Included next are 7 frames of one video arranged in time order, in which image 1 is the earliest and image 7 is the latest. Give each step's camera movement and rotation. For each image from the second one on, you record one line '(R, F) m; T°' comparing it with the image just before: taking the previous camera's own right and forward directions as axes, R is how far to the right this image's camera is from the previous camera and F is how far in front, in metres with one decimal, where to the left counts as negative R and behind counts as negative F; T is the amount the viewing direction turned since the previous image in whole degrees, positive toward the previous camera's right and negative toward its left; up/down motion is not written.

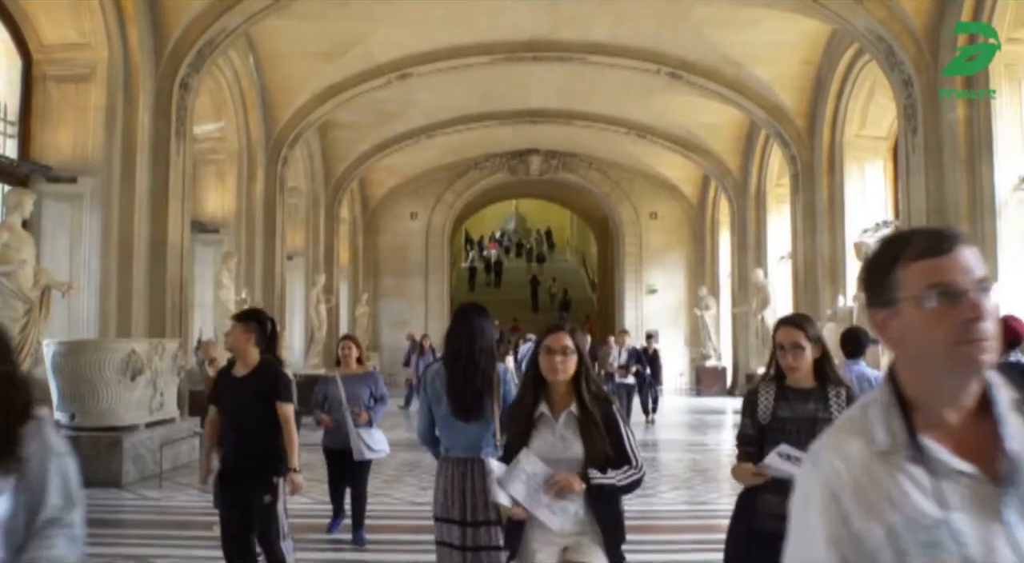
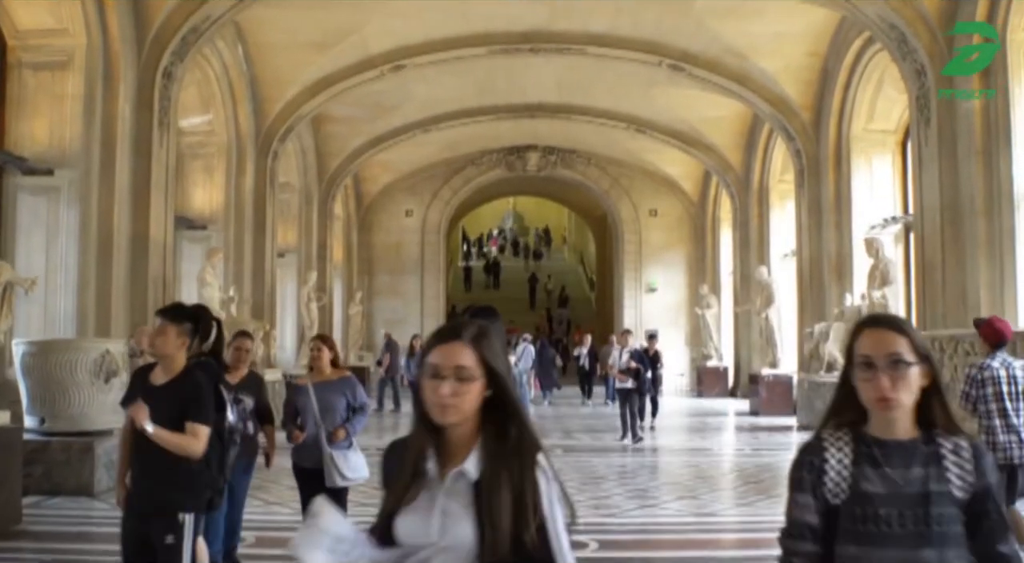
(0.0, +0.4) m; 0°
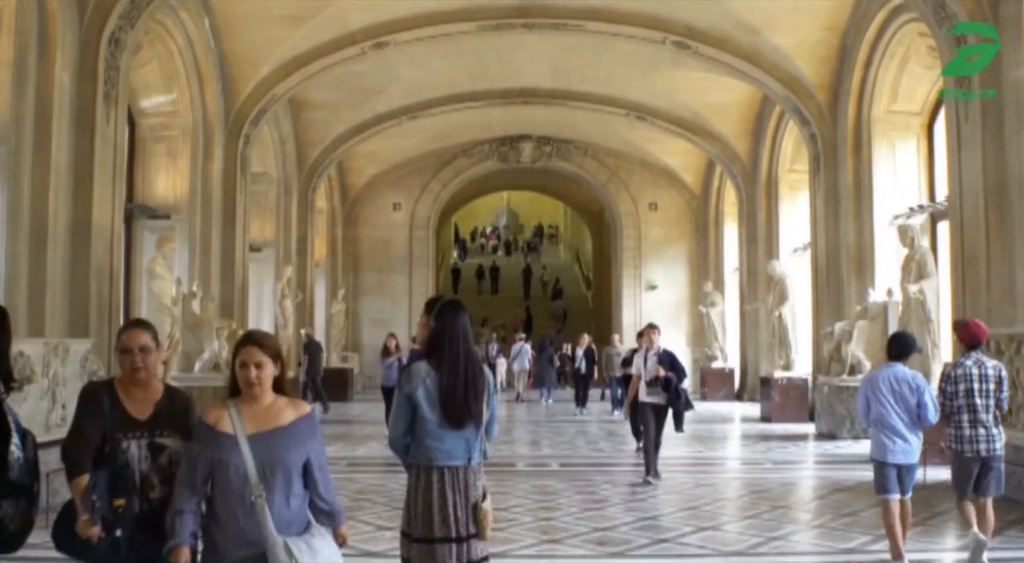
(0.0, +1.1) m; 0°
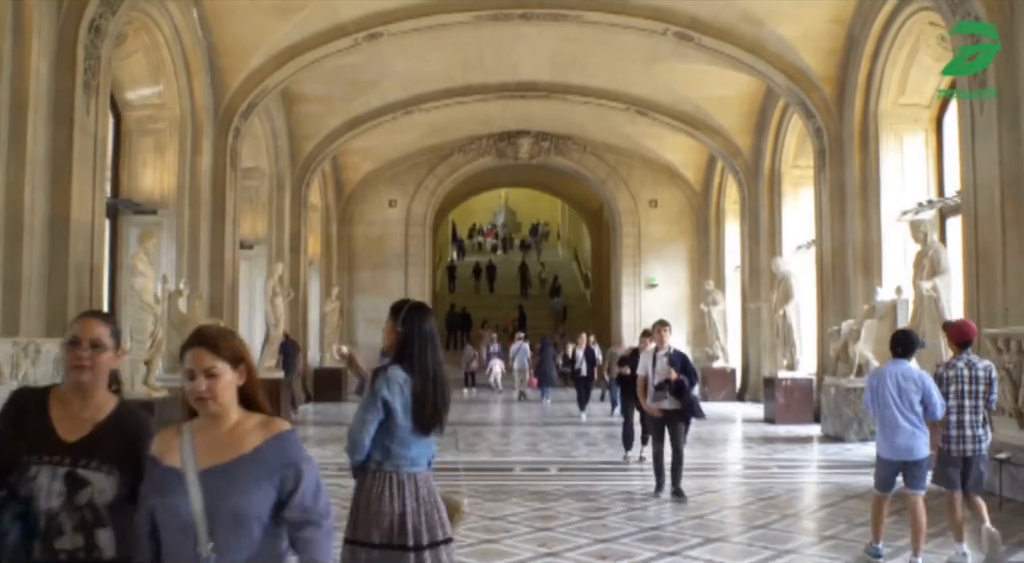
(0.0, +0.3) m; 0°
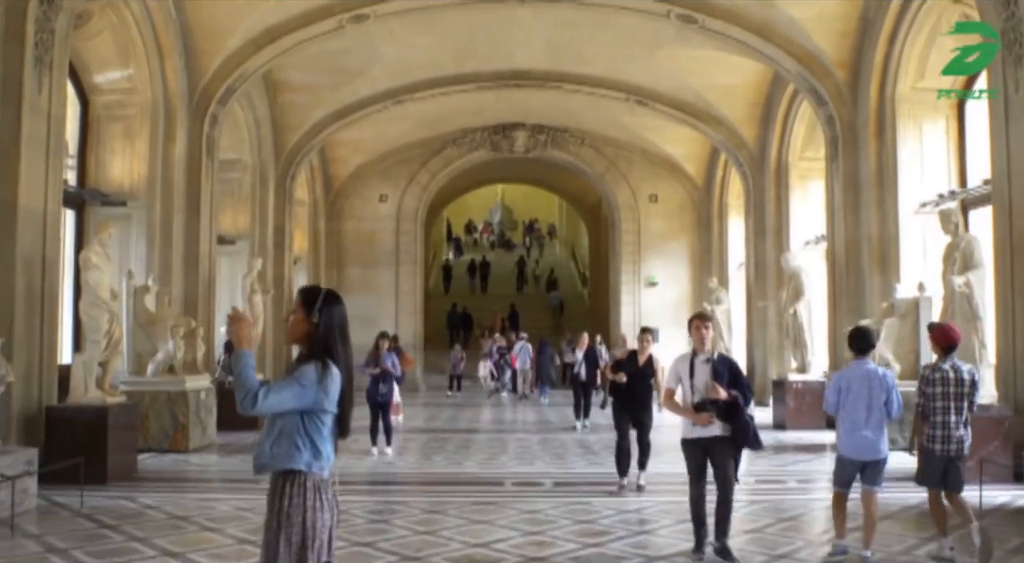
(0.0, +0.7) m; 0°
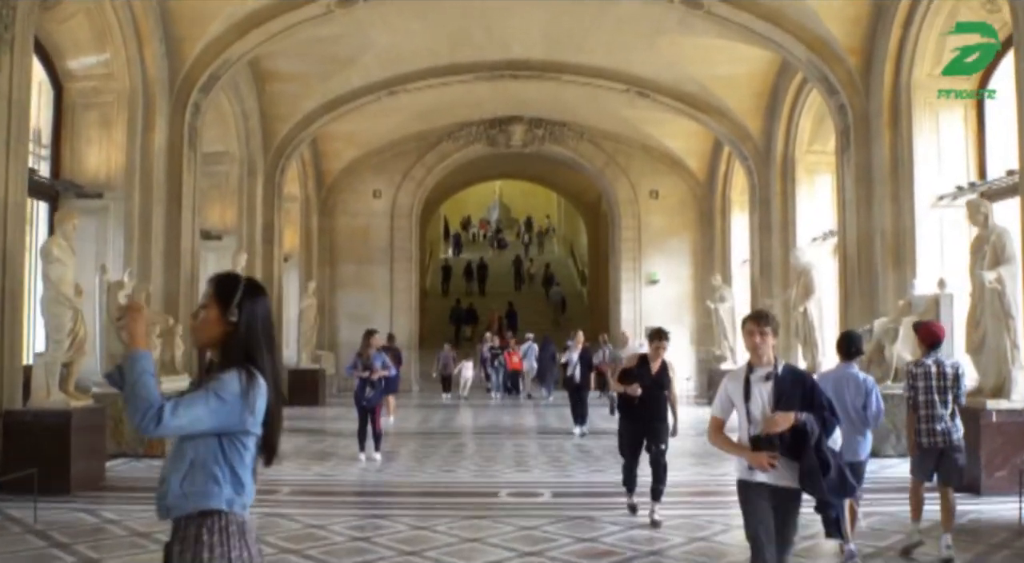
(0.0, +0.5) m; 0°
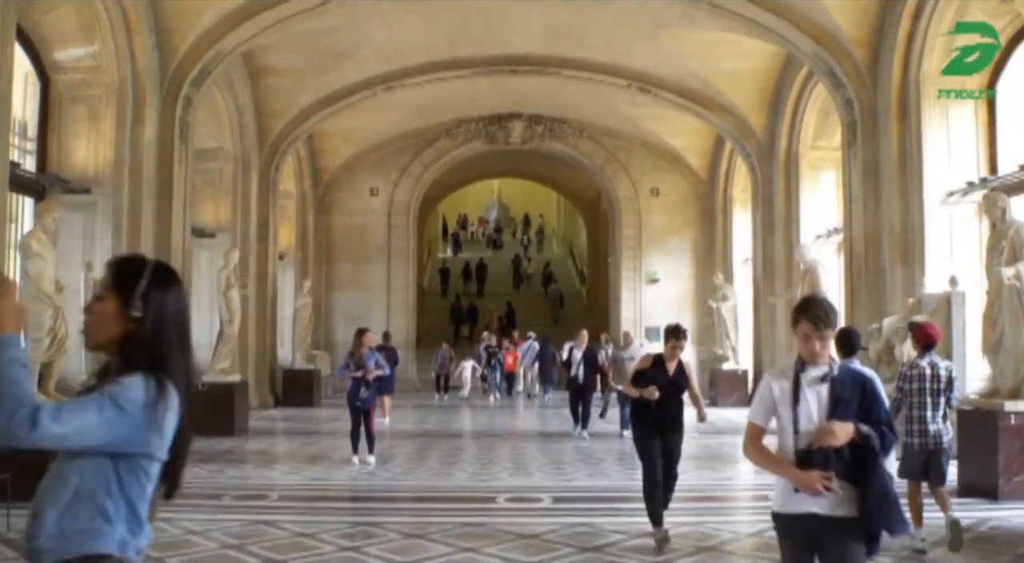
(0.0, +0.3) m; 0°
